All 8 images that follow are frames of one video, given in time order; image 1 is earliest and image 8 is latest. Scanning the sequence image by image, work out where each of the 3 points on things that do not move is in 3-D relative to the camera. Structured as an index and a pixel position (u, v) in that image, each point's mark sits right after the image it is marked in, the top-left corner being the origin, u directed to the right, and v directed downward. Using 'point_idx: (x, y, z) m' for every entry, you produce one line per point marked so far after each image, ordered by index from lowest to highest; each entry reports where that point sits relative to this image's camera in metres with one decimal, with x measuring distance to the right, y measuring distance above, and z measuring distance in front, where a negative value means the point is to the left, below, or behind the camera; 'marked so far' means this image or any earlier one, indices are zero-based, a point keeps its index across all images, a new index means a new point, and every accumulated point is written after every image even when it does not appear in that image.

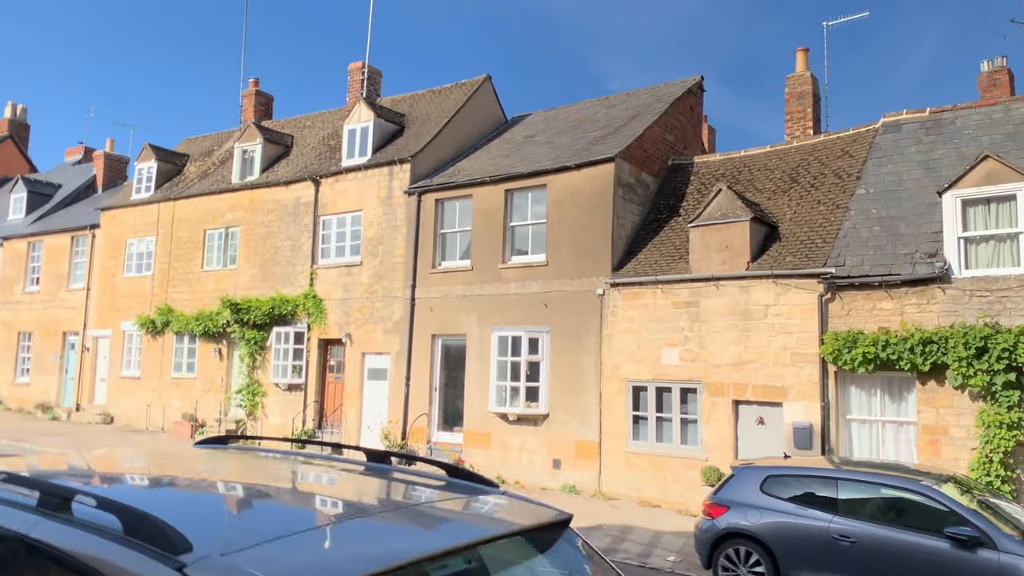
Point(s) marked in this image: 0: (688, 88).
0: (+3.6, +4.1, +16.4) m
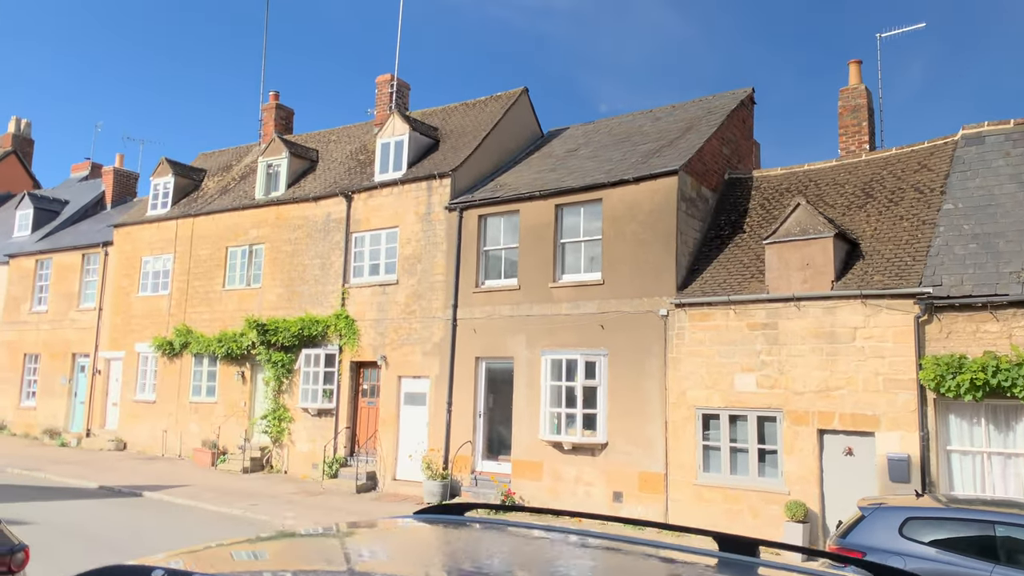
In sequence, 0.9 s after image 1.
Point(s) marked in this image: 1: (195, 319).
0: (+4.5, +3.7, +15.7) m
1: (-7.9, -0.8, +19.8) m
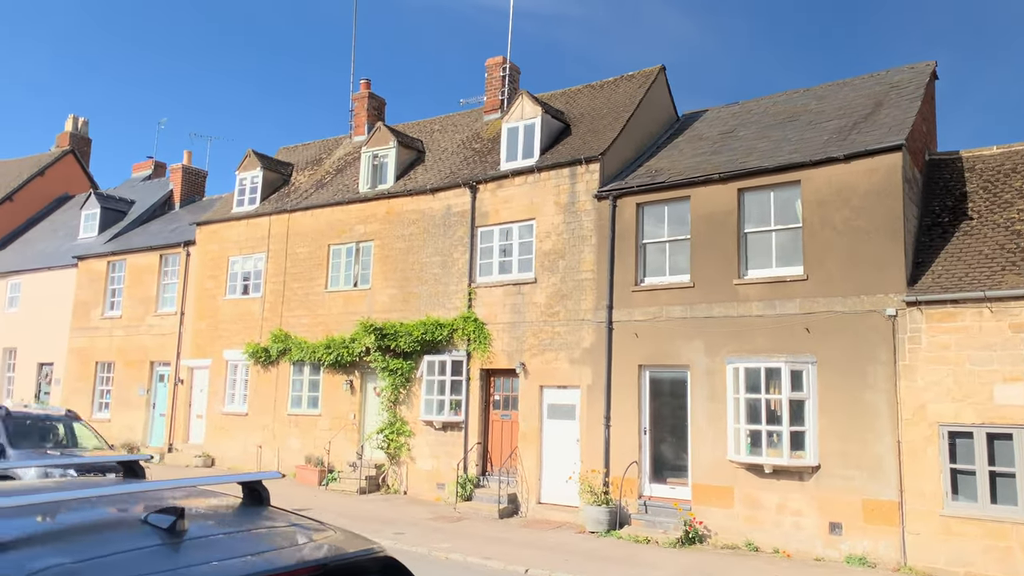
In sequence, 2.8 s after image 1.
0: (+7.4, +3.8, +13.9) m
1: (-5.0, -0.8, +18.1) m
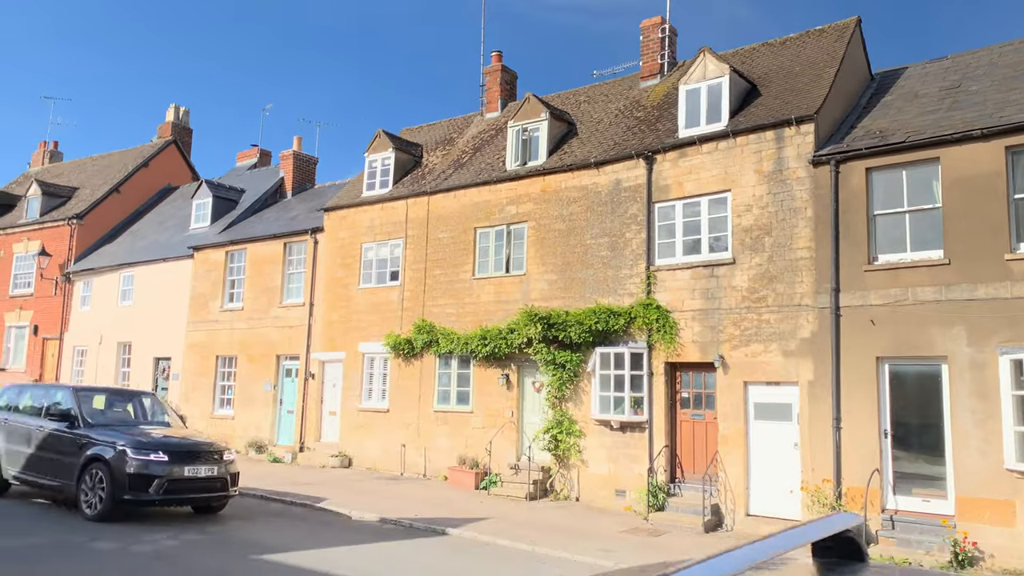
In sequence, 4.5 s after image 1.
0: (+10.4, +4.1, +11.6) m
1: (-1.5, -0.5, +16.7) m
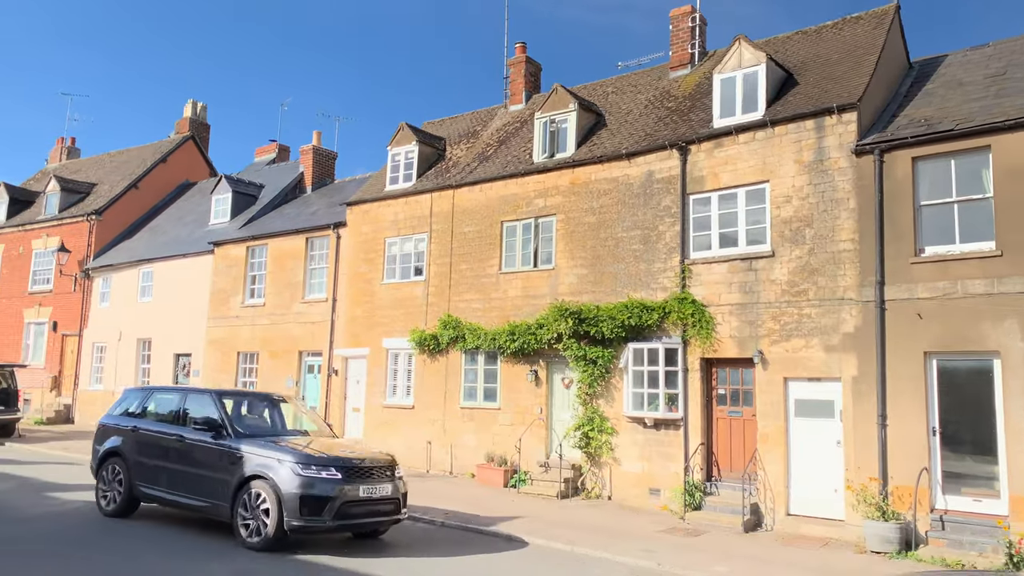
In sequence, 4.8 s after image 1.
0: (+10.9, +4.2, +11.2) m
1: (-1.0, -0.4, +16.5) m
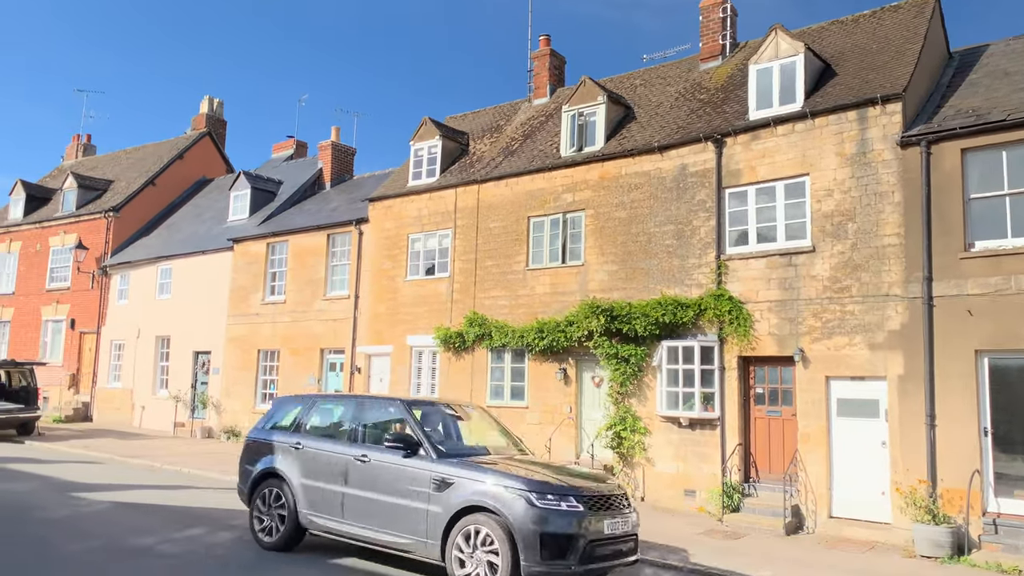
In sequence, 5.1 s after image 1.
0: (+11.4, +4.3, +10.7) m
1: (-0.4, -0.4, +16.2) m
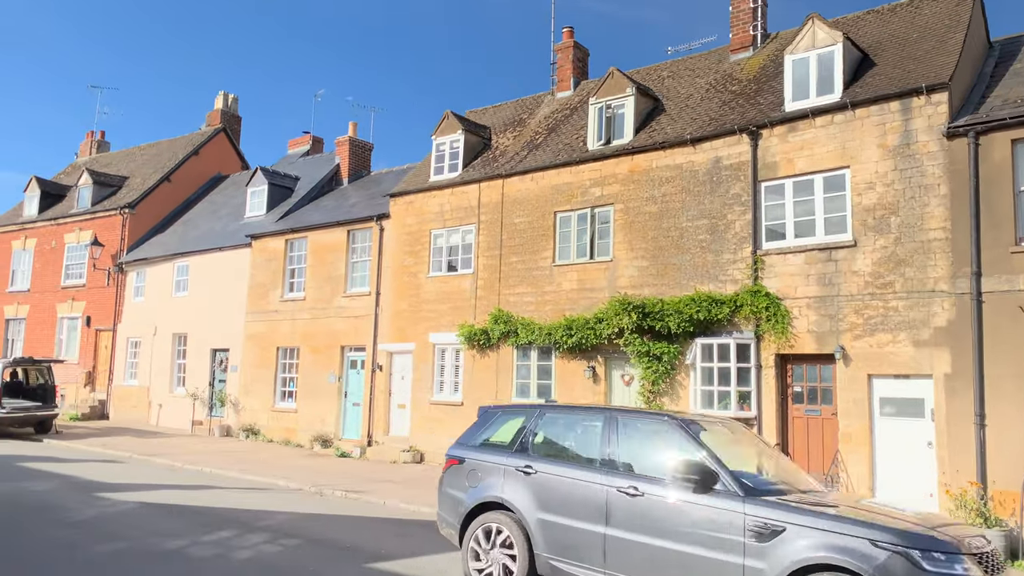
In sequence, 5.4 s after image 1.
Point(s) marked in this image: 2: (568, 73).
0: (+11.8, +4.4, +10.3) m
1: (+0.1, -0.3, +15.9) m
2: (+1.3, +5.1, +18.8) m
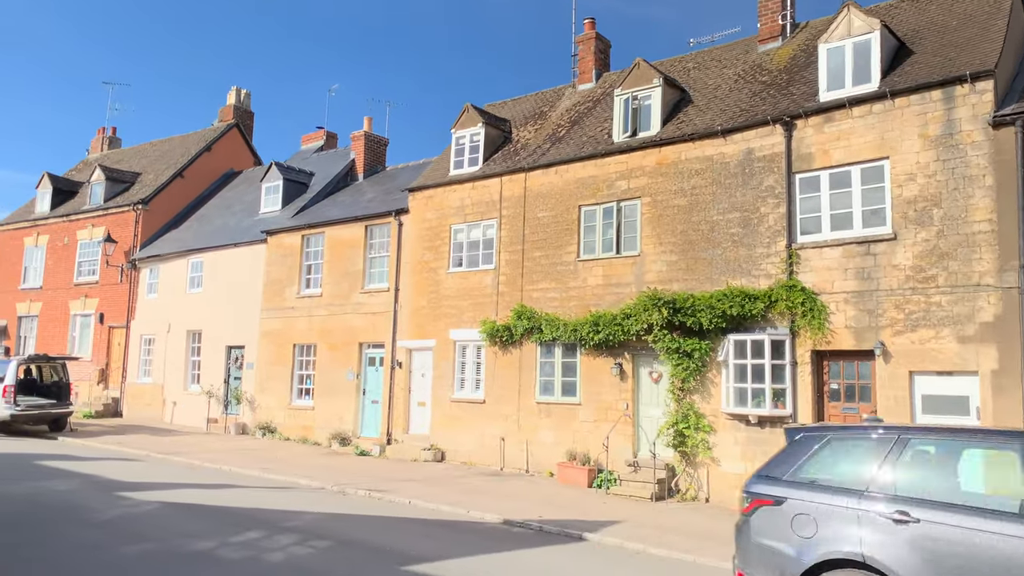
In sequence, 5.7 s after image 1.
0: (+12.3, +4.4, +9.9) m
1: (+0.6, -0.2, +15.6) m
2: (+1.8, +5.2, +18.5) m
